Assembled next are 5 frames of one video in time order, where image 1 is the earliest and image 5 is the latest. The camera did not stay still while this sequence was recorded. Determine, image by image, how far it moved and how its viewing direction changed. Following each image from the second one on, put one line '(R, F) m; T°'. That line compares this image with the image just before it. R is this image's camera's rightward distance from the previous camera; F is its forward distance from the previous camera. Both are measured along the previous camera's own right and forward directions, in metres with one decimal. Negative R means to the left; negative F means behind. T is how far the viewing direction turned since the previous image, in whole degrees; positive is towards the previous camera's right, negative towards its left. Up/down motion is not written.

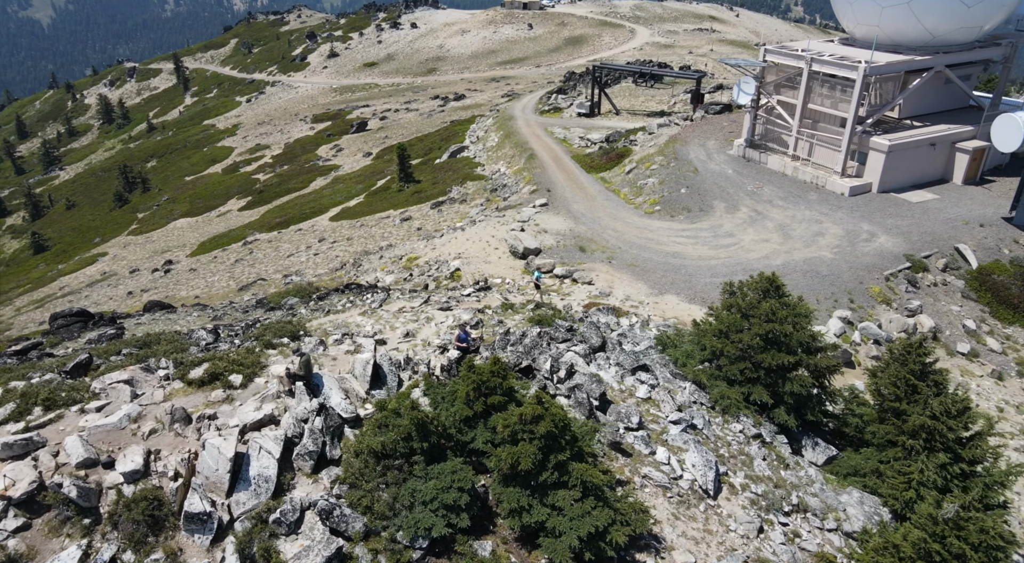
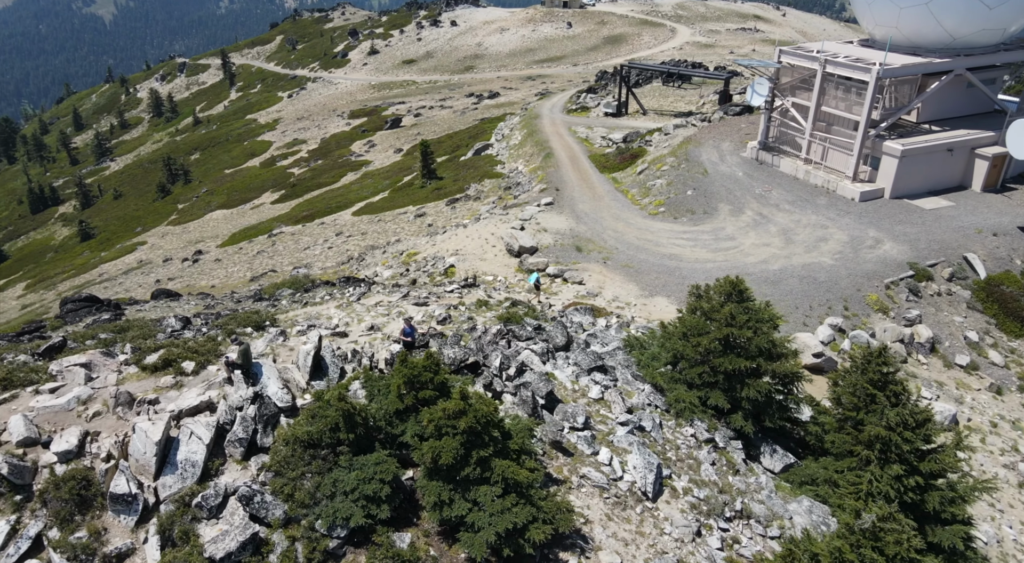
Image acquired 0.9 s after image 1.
(+2.0, 0.0) m; -3°
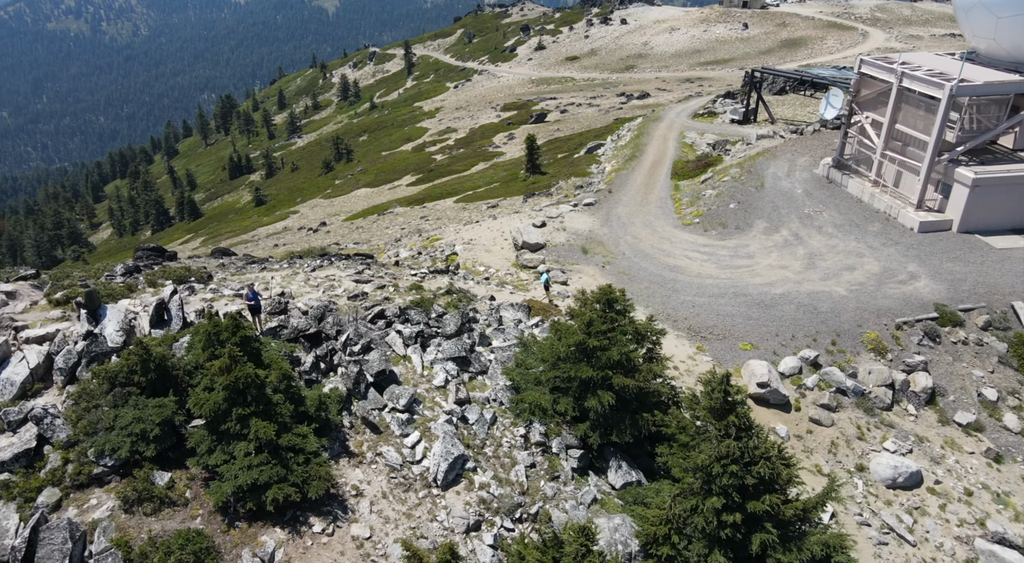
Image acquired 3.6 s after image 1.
(+7.5, +0.3) m; -11°
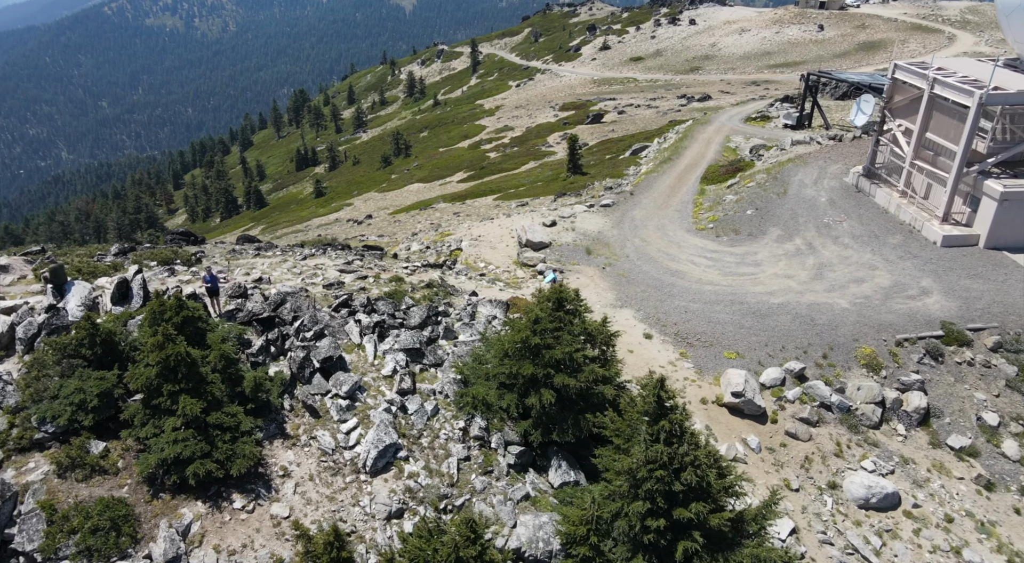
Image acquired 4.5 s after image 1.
(+2.8, 0.0) m; -4°
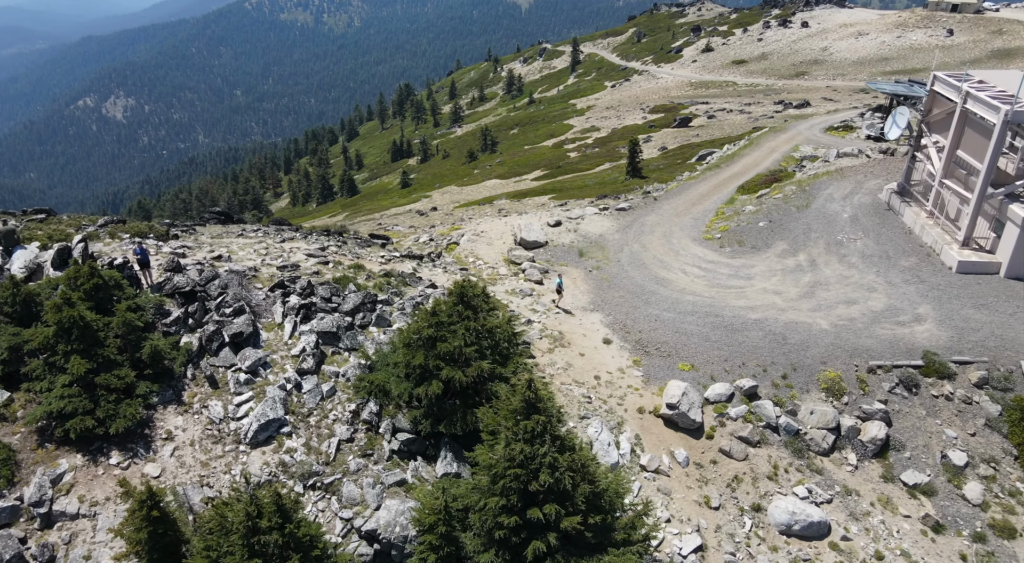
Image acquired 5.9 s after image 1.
(+4.9, -0.1) m; -6°
